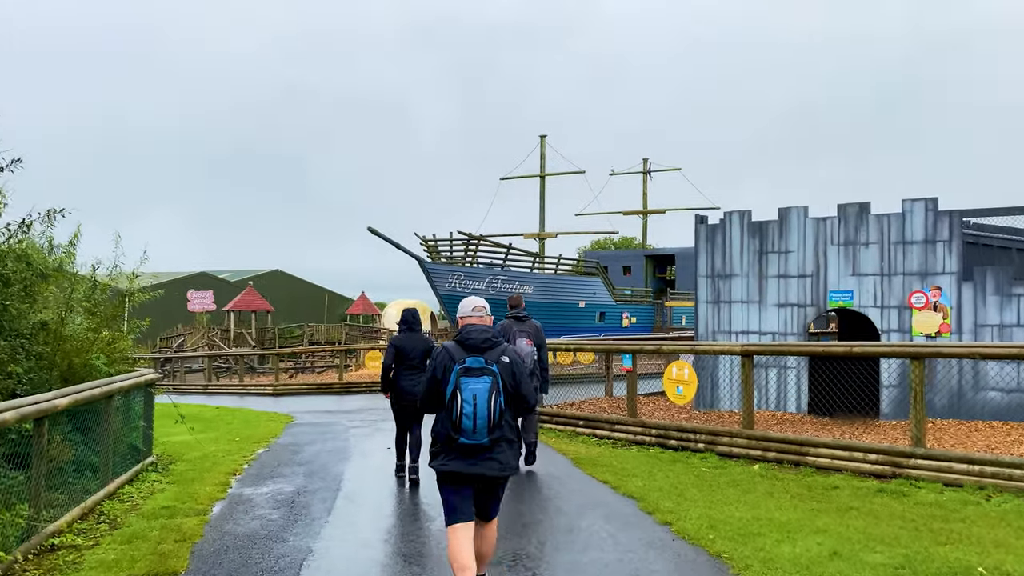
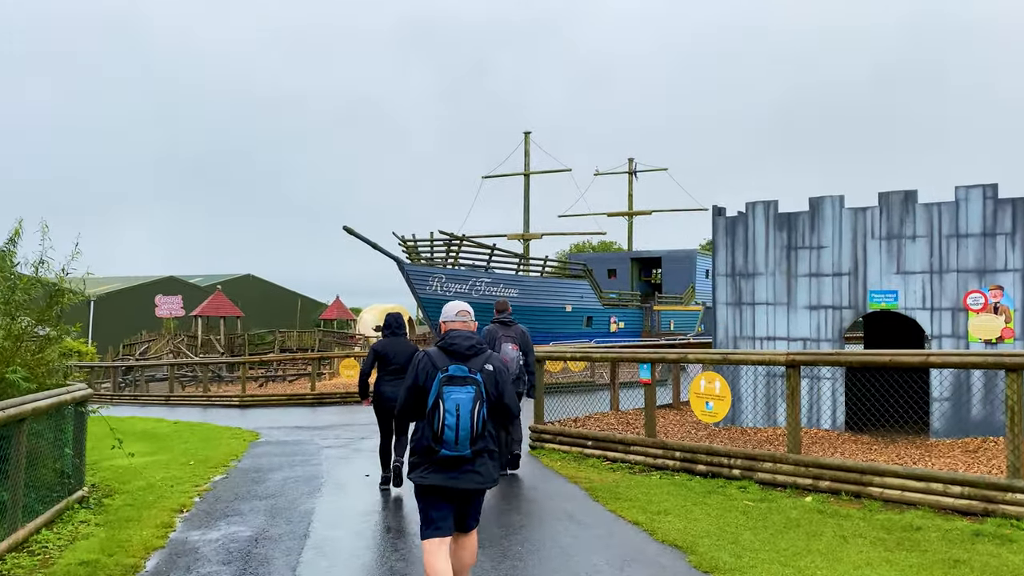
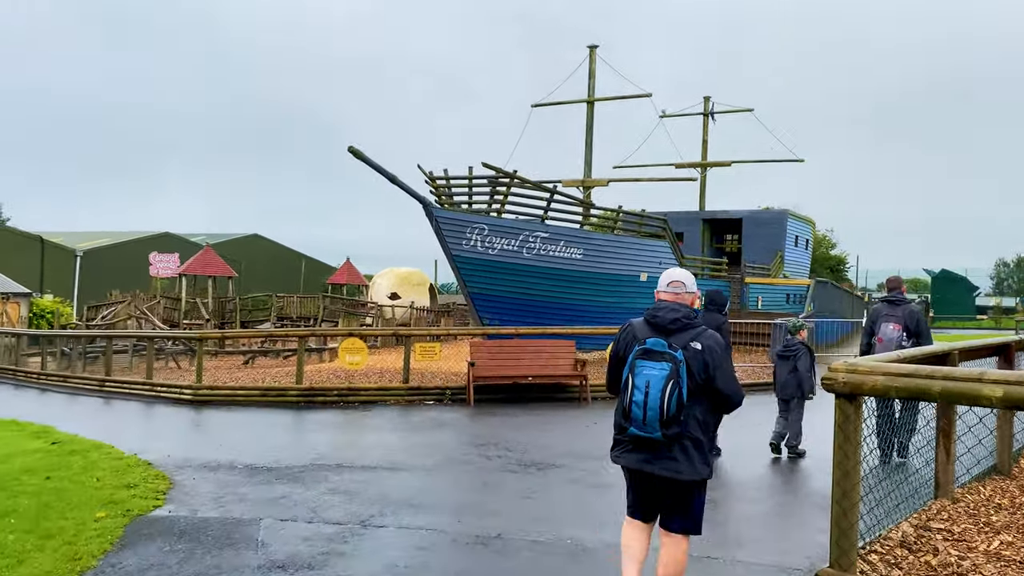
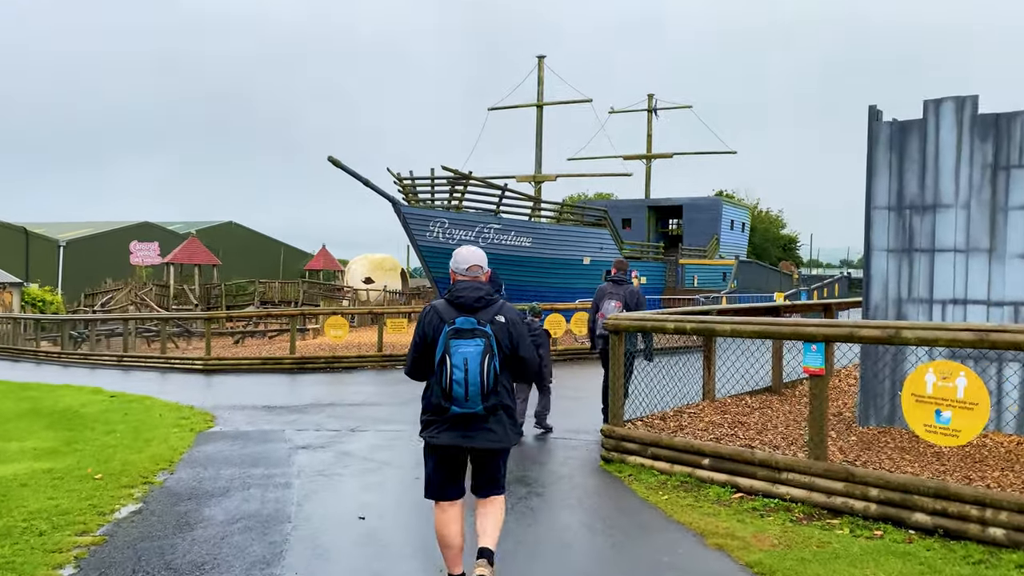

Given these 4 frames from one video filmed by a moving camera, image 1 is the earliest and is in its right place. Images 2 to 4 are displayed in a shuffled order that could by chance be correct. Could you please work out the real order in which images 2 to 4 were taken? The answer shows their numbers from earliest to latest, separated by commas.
2, 4, 3
